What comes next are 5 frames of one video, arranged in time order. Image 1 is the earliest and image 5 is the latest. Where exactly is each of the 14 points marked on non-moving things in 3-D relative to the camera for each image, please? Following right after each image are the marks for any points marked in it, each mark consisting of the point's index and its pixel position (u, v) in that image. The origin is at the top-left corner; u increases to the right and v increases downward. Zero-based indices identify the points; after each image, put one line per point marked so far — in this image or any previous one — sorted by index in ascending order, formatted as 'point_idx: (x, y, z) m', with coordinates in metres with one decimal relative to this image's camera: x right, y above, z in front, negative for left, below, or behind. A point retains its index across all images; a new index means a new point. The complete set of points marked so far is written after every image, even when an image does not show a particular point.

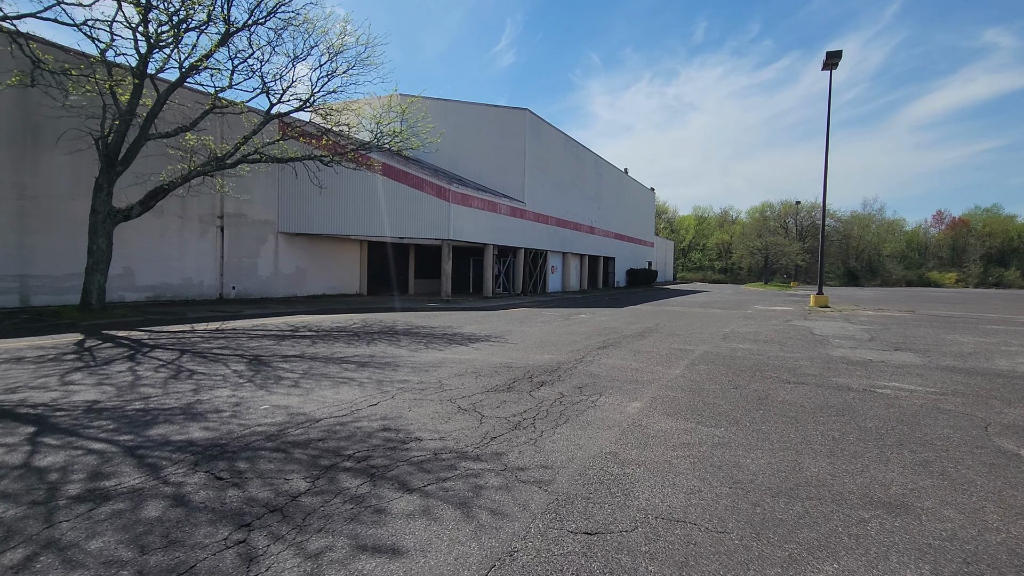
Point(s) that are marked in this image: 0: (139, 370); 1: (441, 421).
0: (-3.6, -0.8, +5.2) m
1: (-0.5, -0.9, +3.8) m
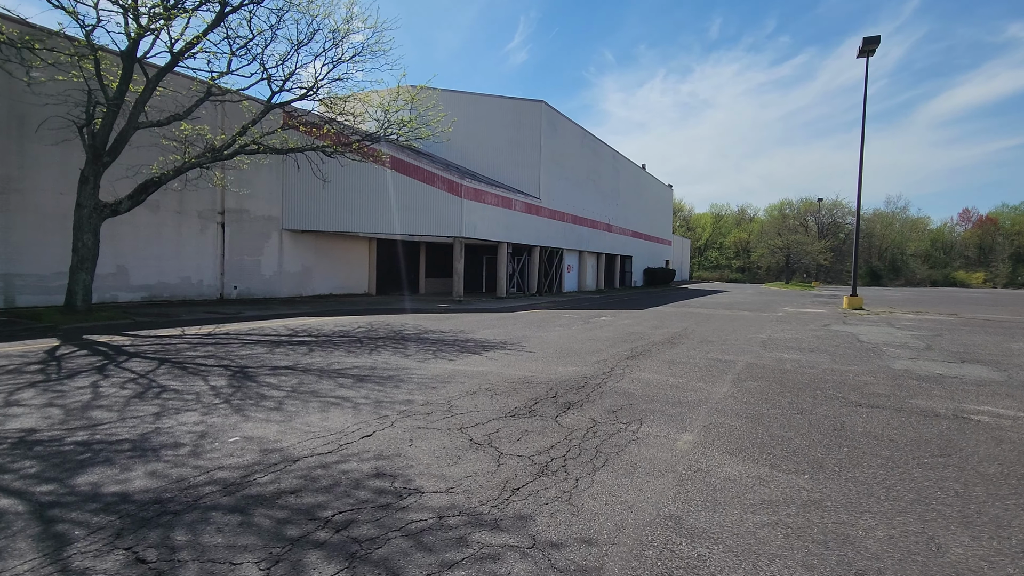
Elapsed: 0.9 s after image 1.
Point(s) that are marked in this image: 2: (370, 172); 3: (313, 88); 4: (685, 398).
0: (-3.5, -0.8, +4.5) m
1: (-0.4, -1.0, +3.0) m
2: (-3.7, +3.1, +14.0) m
3: (-3.9, +3.9, +10.5) m
4: (+1.5, -1.0, +4.6) m
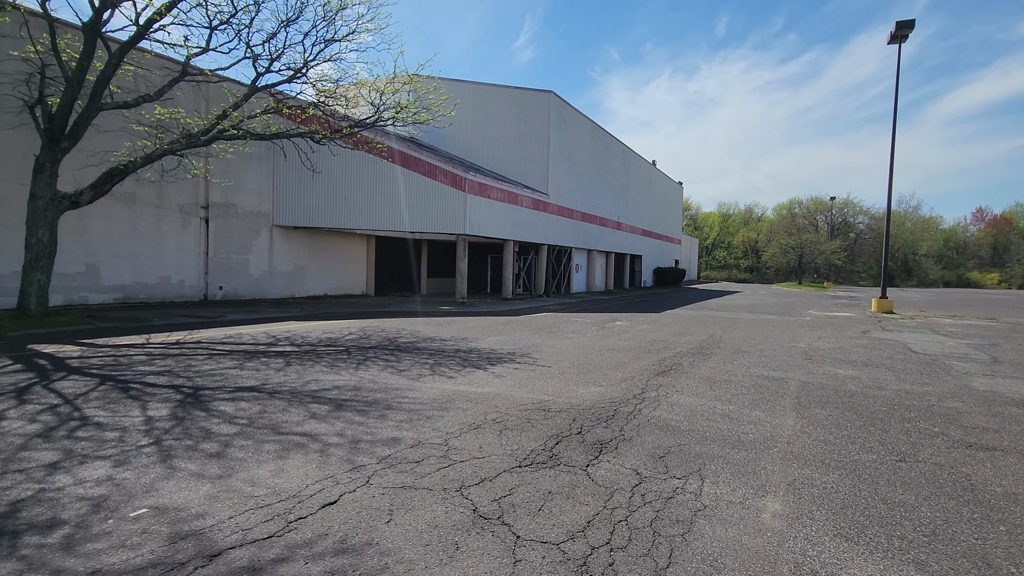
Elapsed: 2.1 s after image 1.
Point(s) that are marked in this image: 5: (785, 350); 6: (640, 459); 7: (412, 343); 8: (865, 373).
0: (-3.4, -0.9, +3.5) m
1: (-0.3, -1.0, +2.1) m
2: (-3.6, +3.0, +13.0) m
3: (-3.8, +3.9, +9.5) m
4: (+1.6, -1.0, +3.7) m
5: (+4.1, -0.9, +7.9) m
6: (+0.8, -1.0, +3.2) m
7: (-1.4, -0.8, +7.4) m
8: (+4.1, -1.0, +6.2) m
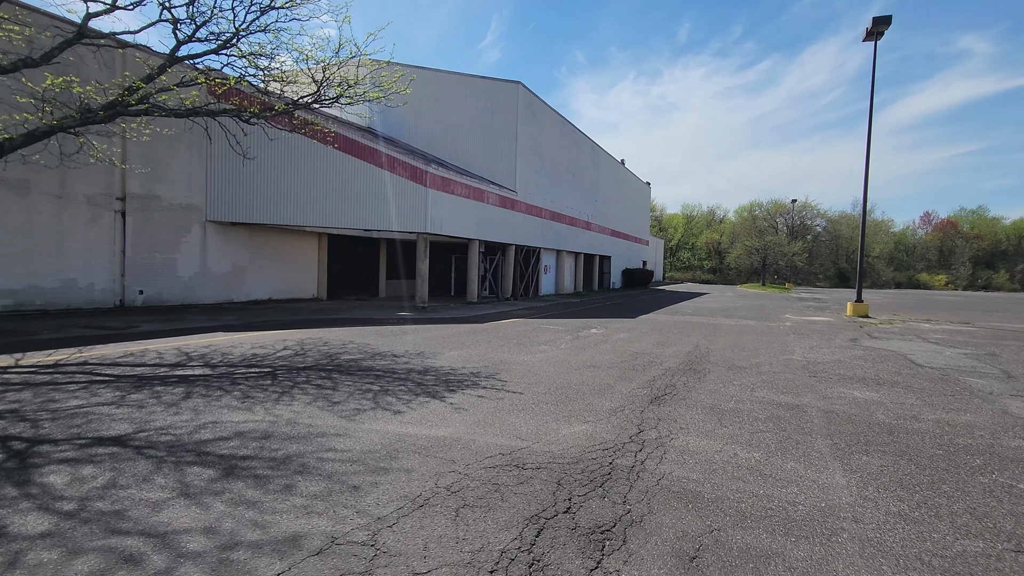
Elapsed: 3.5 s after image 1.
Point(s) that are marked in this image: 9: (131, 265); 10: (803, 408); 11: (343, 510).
0: (-3.5, -1.0, +2.2) m
1: (-0.4, -1.1, +1.0) m
2: (-4.3, +3.0, +11.7) m
3: (-4.3, +3.8, +8.2) m
4: (+1.4, -1.1, +2.7) m
5: (+3.6, -1.0, +7.1) m
6: (+0.6, -1.1, +2.1) m
7: (-1.8, -0.9, +6.2) m
8: (+3.8, -1.1, +5.4) m
9: (-7.1, +0.4, +9.8) m
10: (+2.6, -1.1, +4.8) m
11: (-0.8, -1.1, +2.5) m
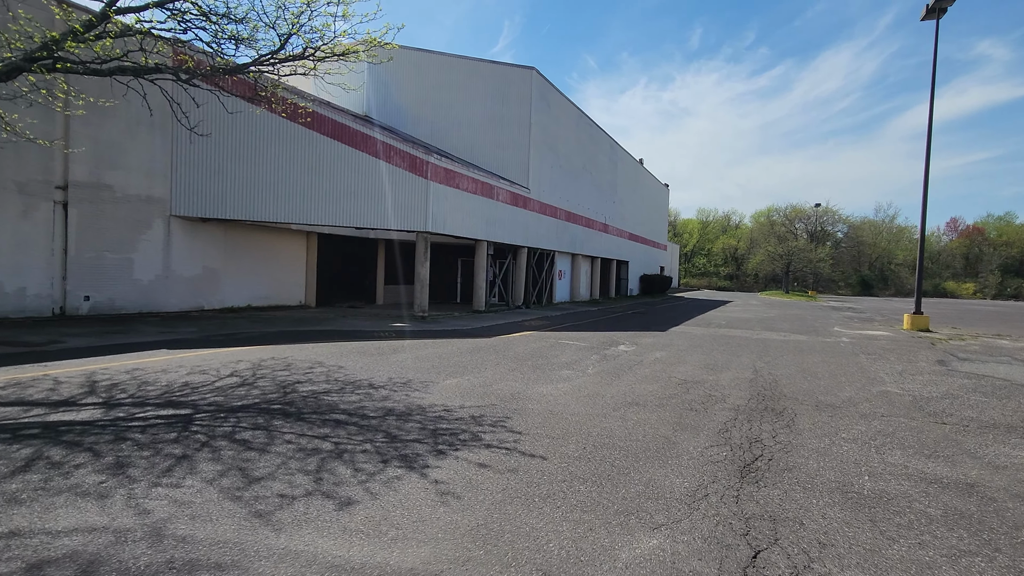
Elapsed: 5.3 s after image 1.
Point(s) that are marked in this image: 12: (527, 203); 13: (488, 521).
0: (-3.5, -1.0, +0.6) m
1: (-0.3, -1.2, -0.7) m
2: (-4.1, +2.8, +10.2) m
3: (-4.1, +3.8, +6.7) m
4: (+1.5, -1.2, +1.0) m
5: (+3.7, -1.1, +5.3) m
6: (+0.7, -1.2, +0.5) m
7: (-1.7, -0.9, +4.6) m
8: (+3.9, -1.2, +3.6) m
9: (-6.8, +0.4, +8.3) m
10: (+2.7, -1.2, +3.1) m
11: (-0.7, -1.1, +0.9) m
12: (+0.4, +2.4, +15.2) m
13: (-0.1, -1.1, +2.5) m
